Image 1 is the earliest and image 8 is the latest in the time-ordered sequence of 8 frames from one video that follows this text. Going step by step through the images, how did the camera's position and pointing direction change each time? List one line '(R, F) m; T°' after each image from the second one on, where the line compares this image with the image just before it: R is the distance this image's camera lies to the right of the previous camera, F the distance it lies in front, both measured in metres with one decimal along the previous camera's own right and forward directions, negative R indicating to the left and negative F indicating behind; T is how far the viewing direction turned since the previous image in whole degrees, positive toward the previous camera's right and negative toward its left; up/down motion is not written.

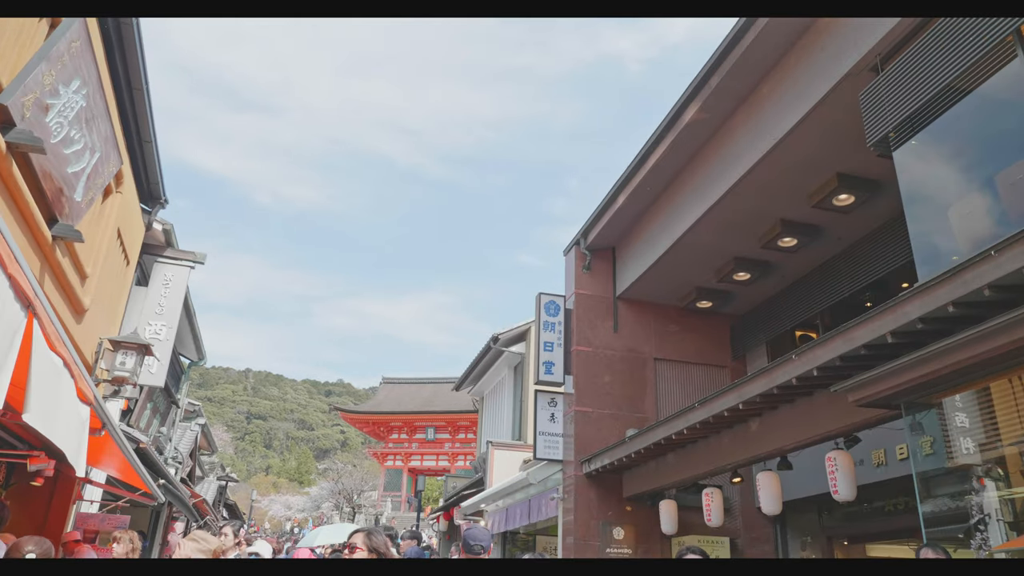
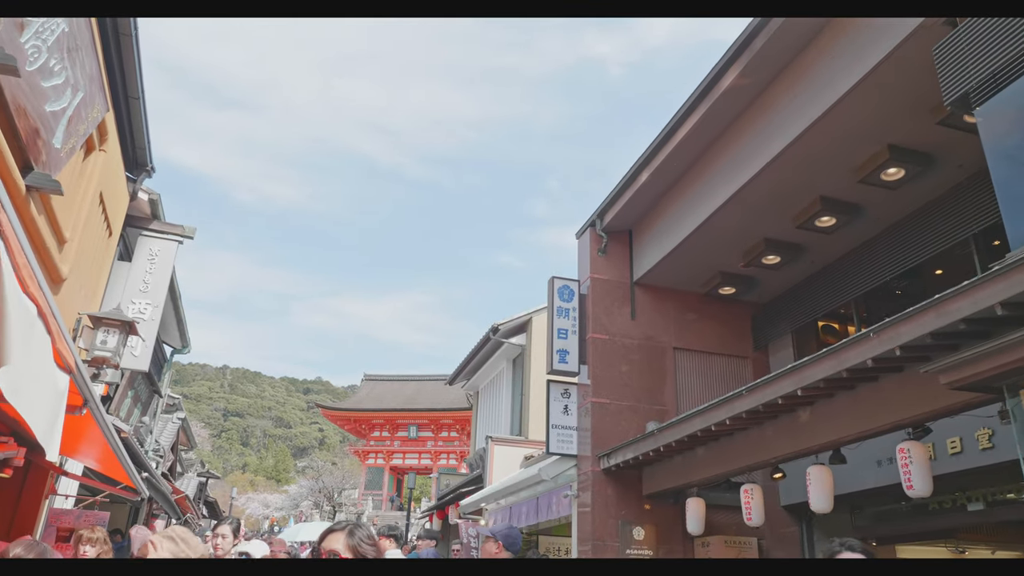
(-0.5, +0.8) m; +2°
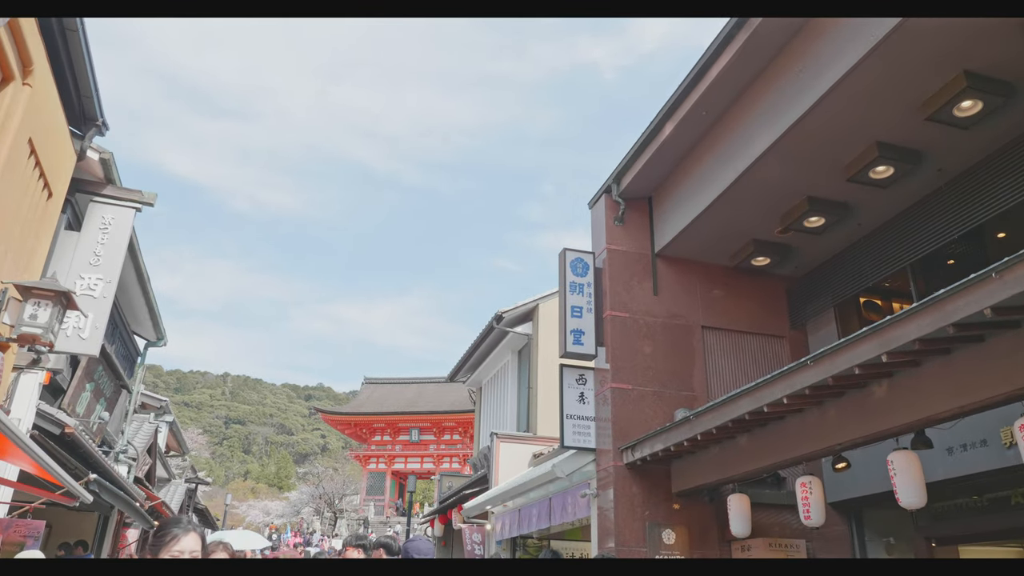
(-0.1, +1.3) m; 0°
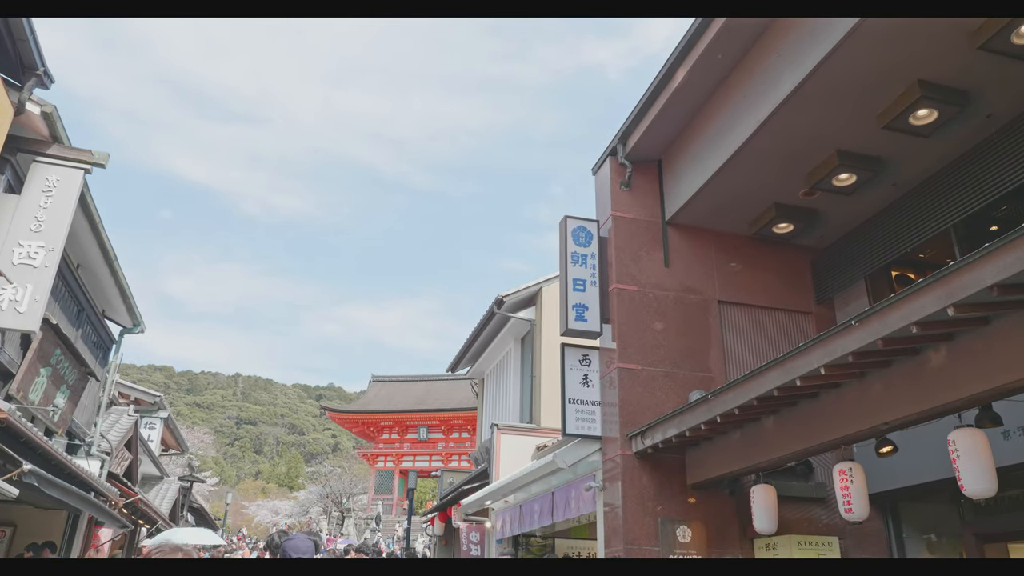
(+0.2, +1.0) m; -1°
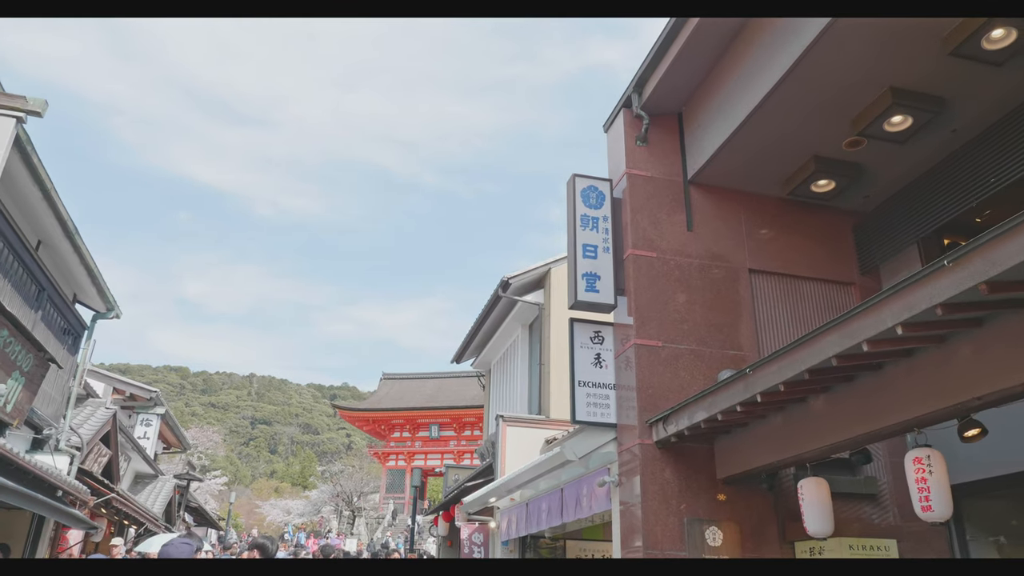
(+0.1, +1.1) m; -1°
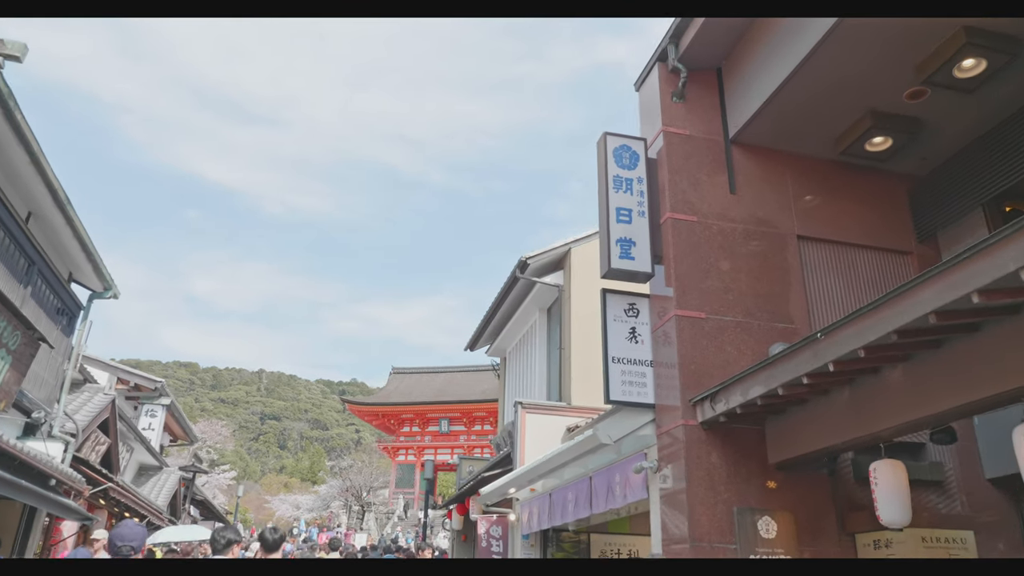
(-0.2, +0.7) m; -1°
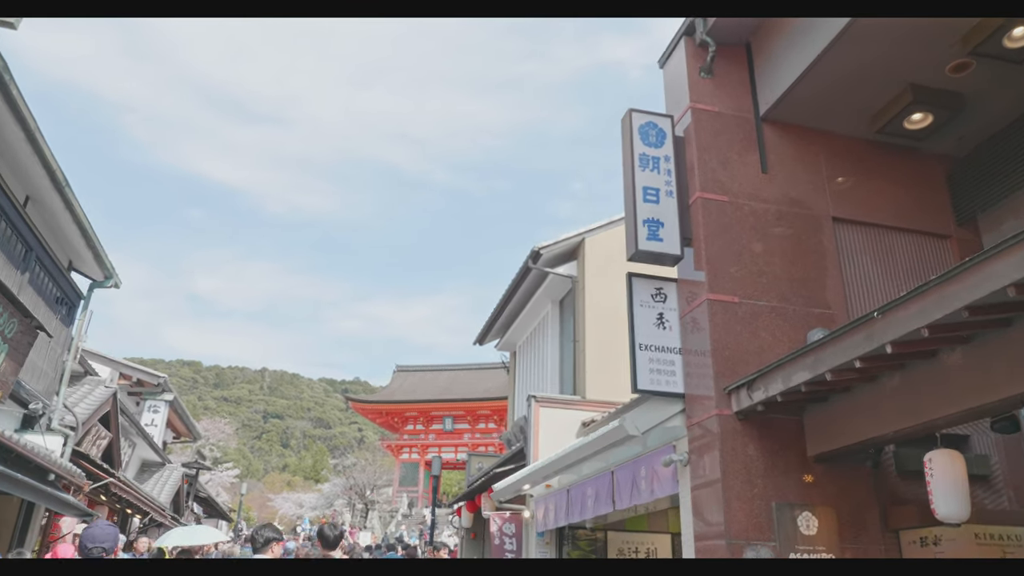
(-0.2, +0.4) m; 0°
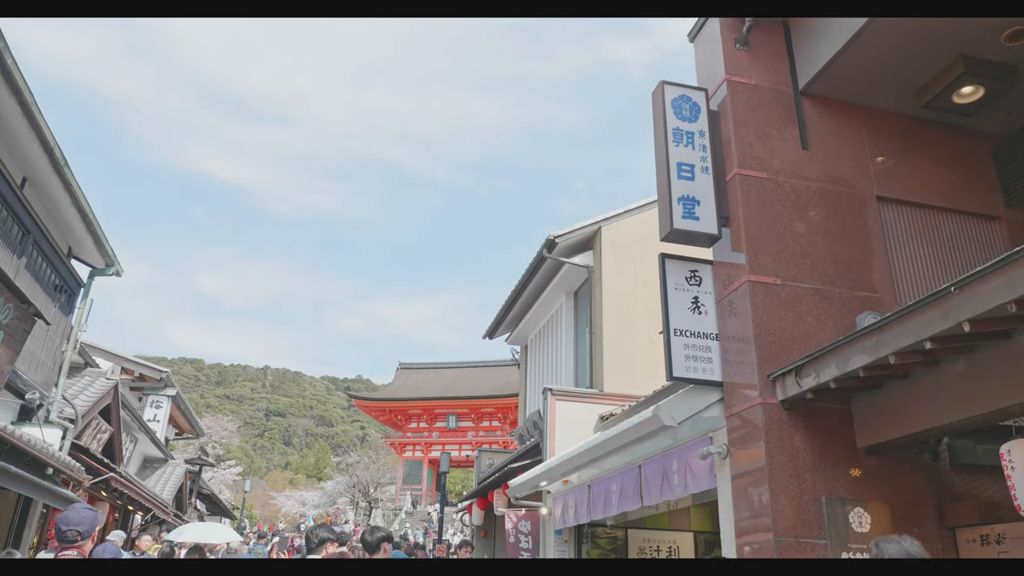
(-0.2, +0.4) m; 0°
